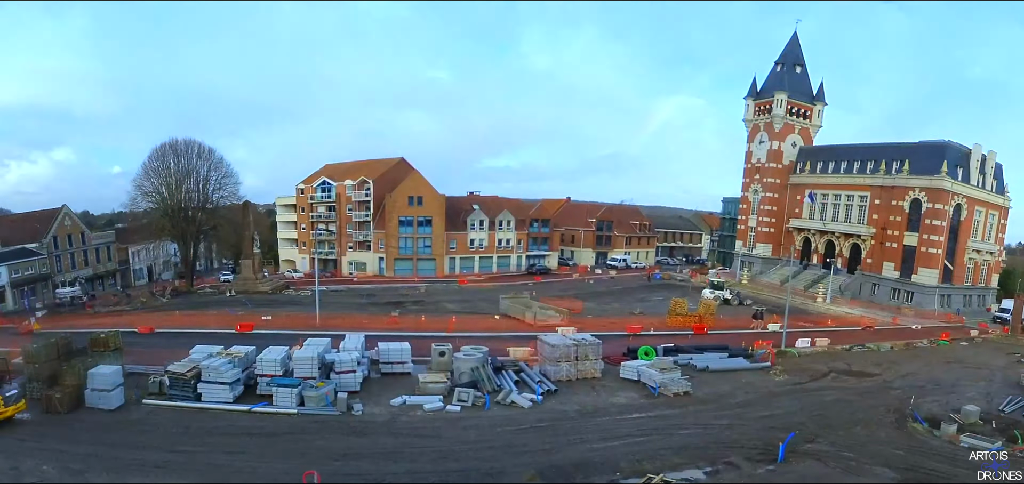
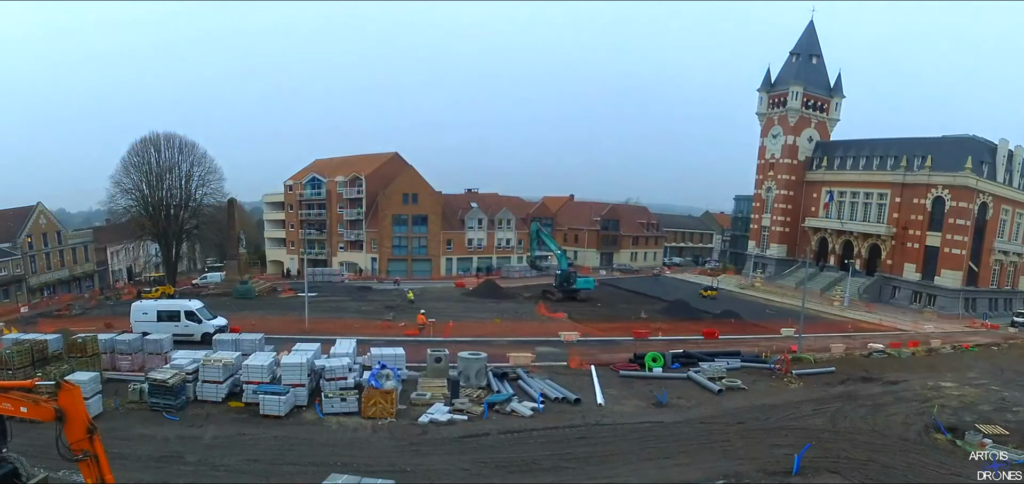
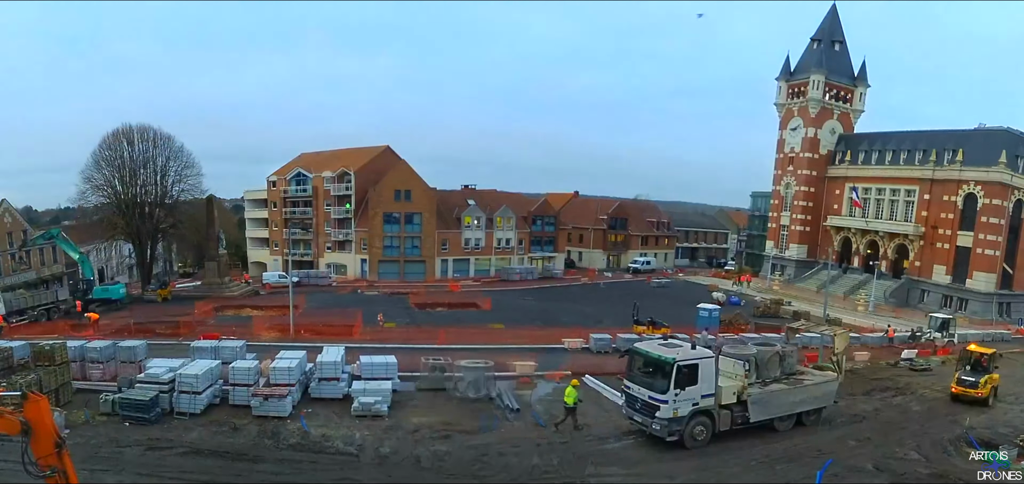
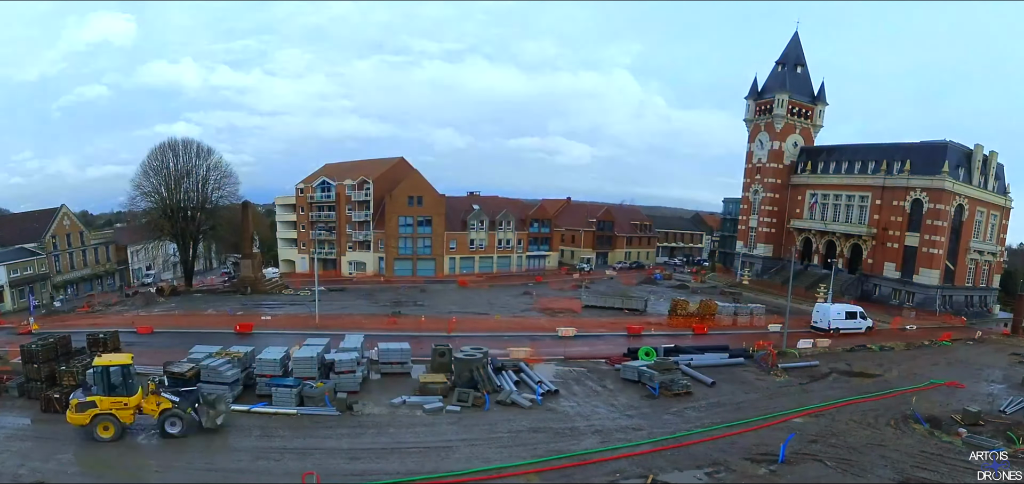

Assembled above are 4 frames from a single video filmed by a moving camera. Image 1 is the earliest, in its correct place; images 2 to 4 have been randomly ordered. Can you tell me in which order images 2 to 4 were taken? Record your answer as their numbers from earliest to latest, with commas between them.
4, 2, 3
